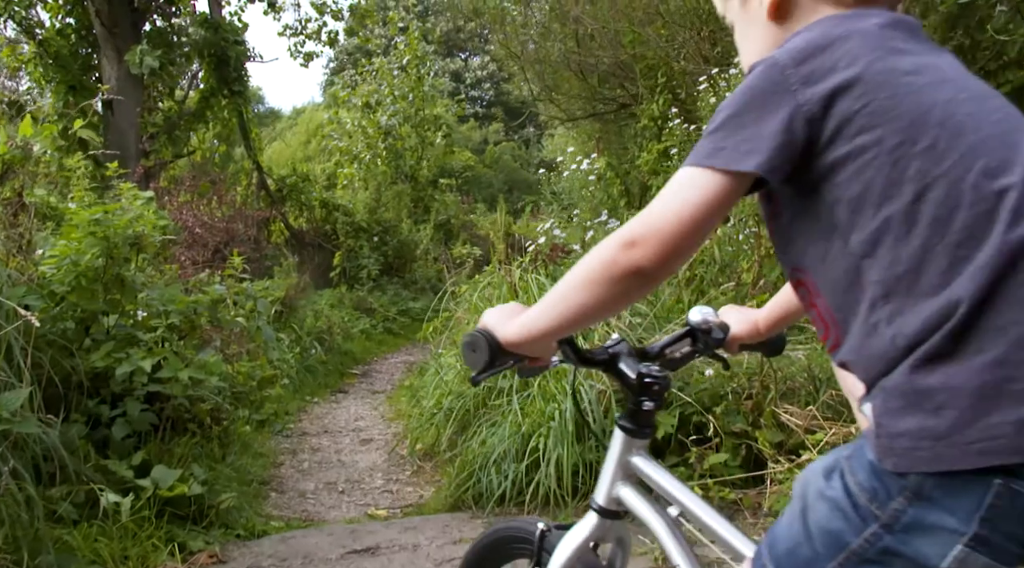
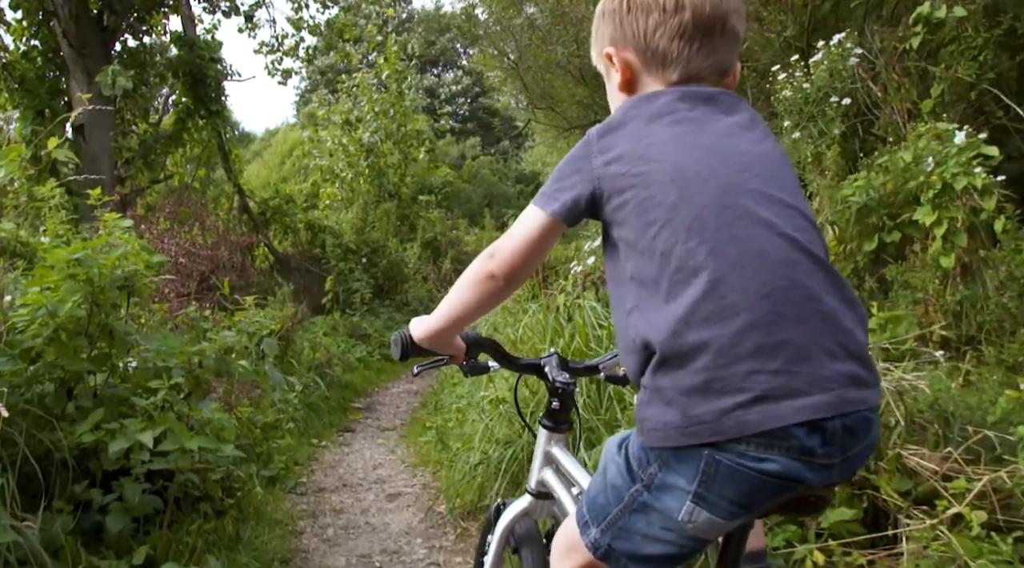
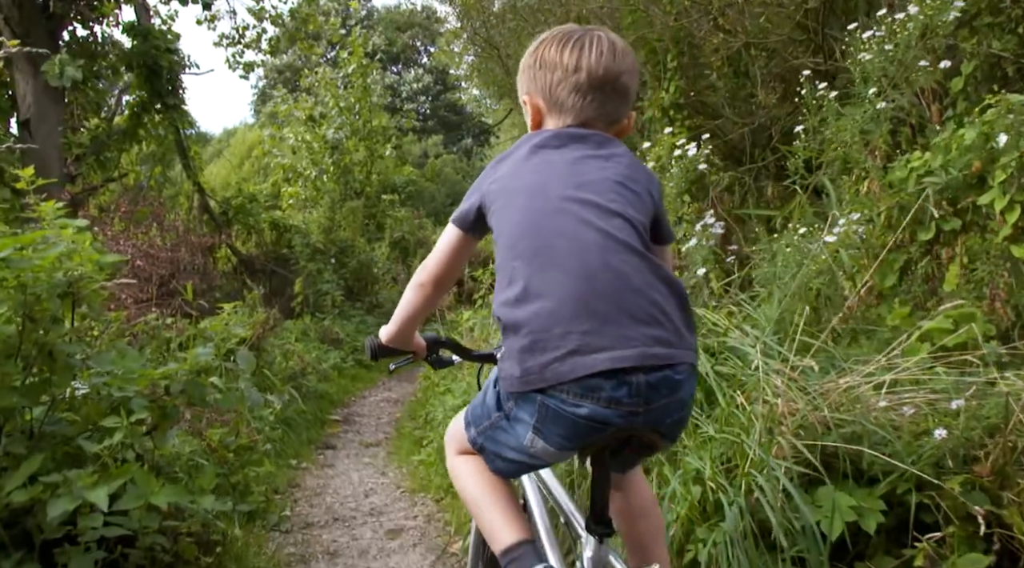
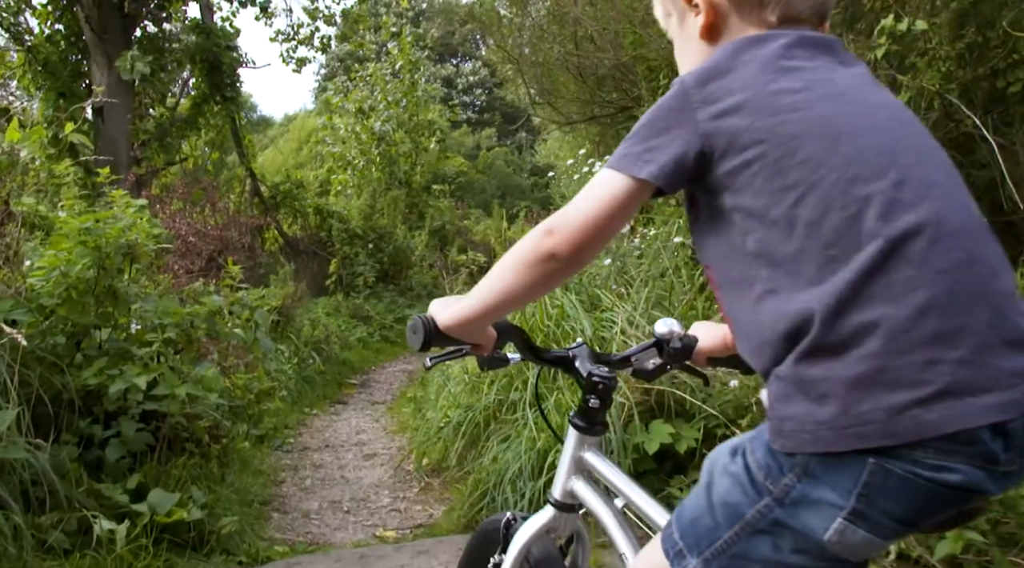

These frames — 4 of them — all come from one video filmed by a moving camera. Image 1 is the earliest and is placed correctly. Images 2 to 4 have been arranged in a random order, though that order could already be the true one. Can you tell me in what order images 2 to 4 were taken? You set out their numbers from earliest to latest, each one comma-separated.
4, 2, 3
